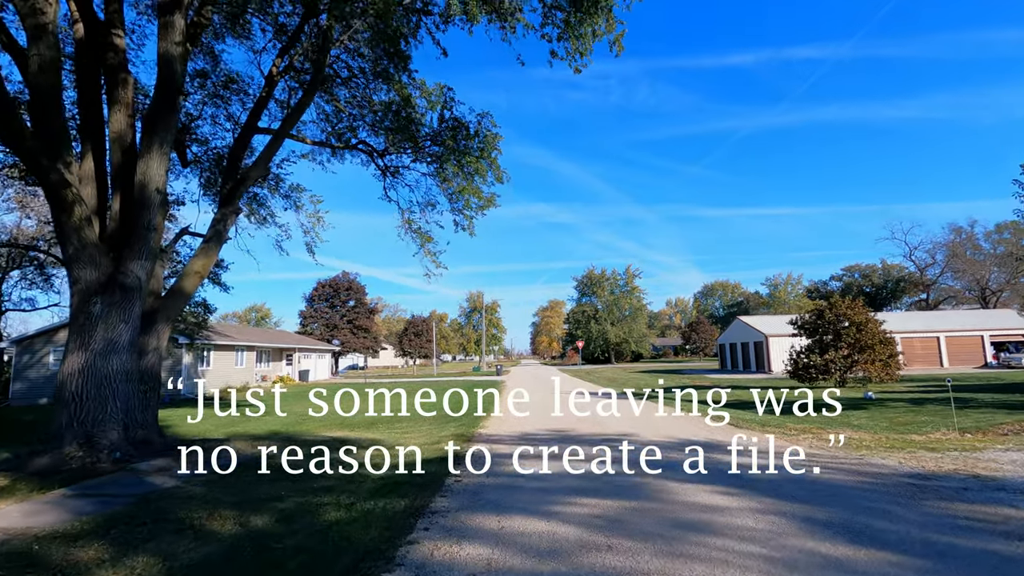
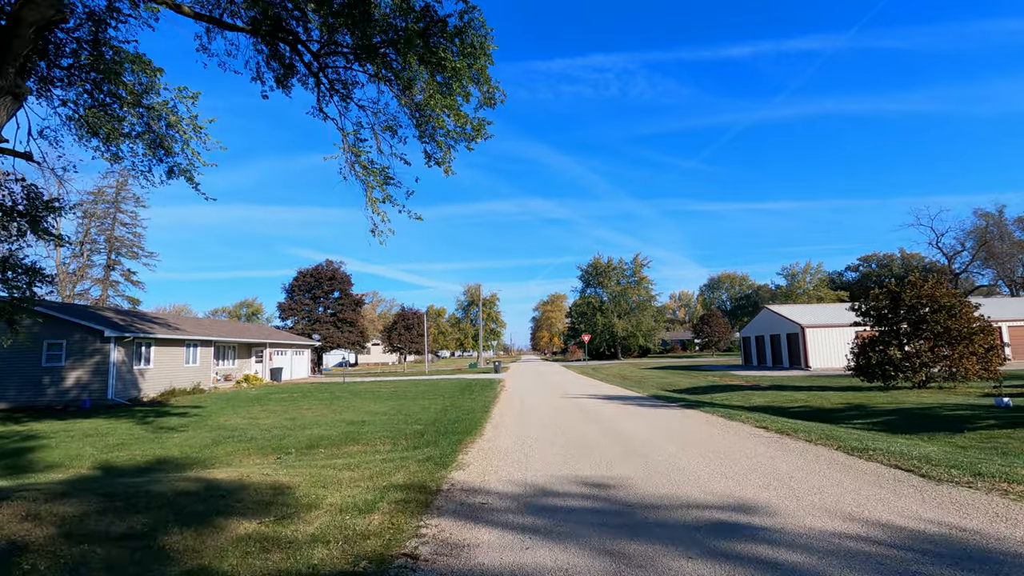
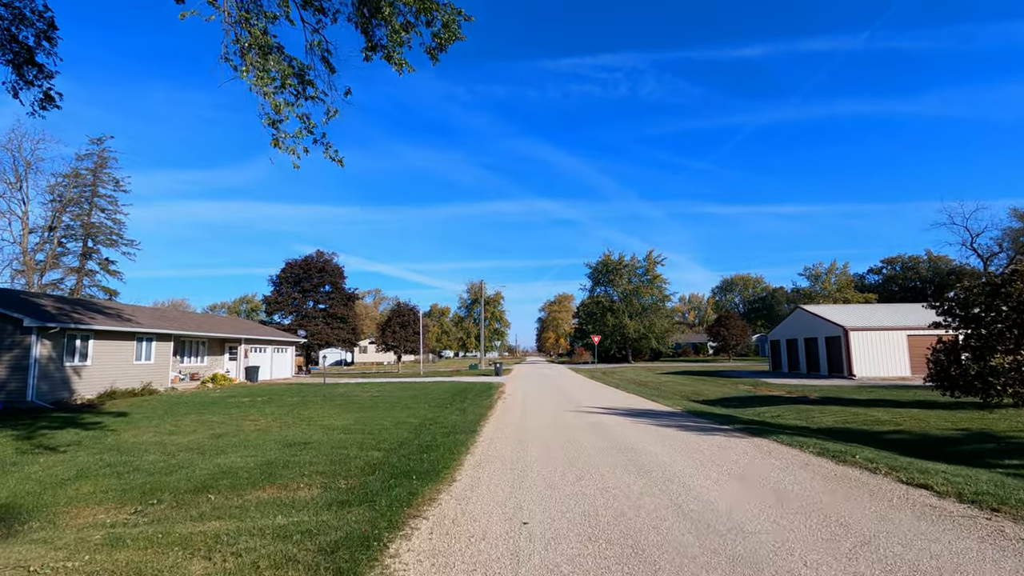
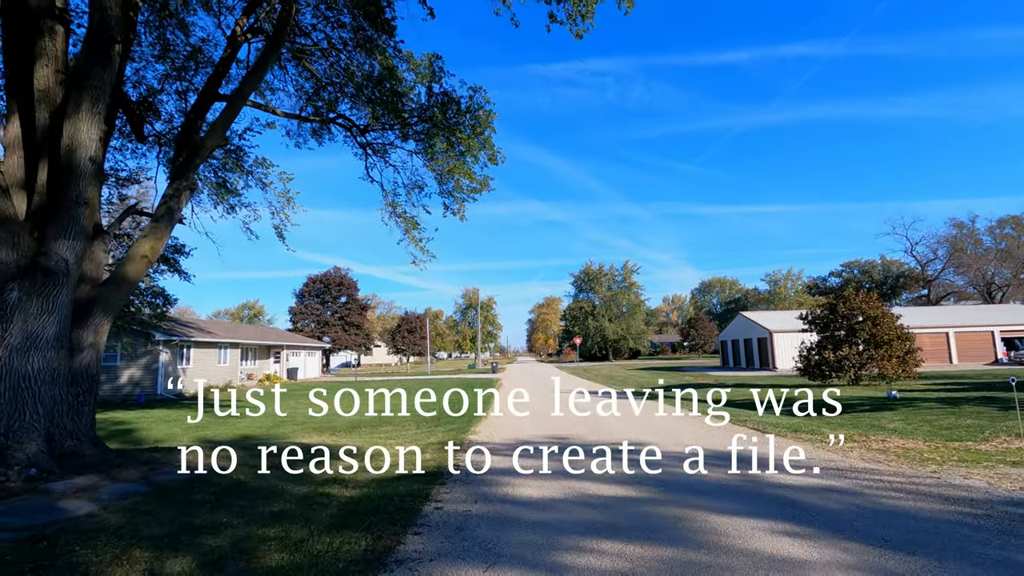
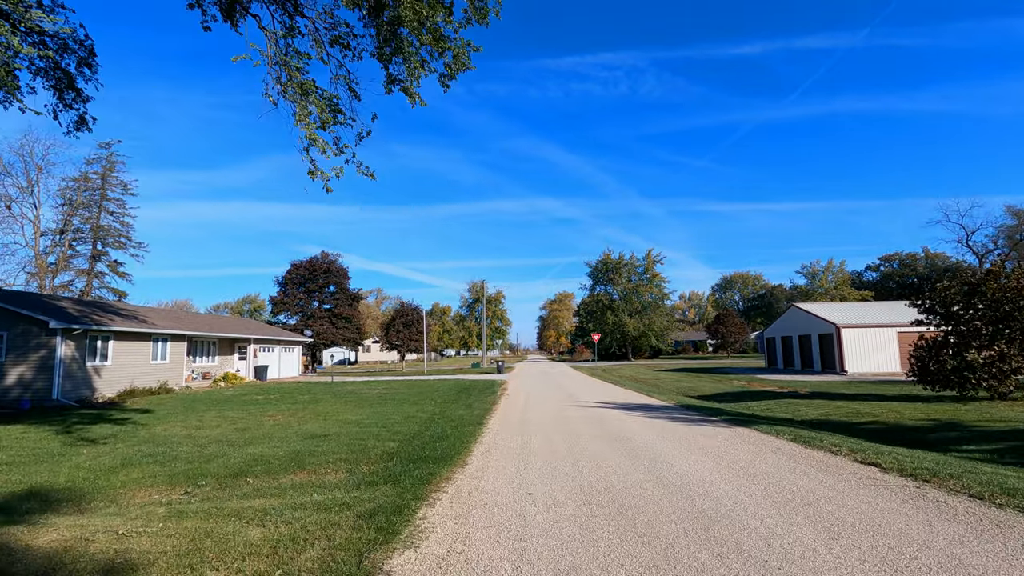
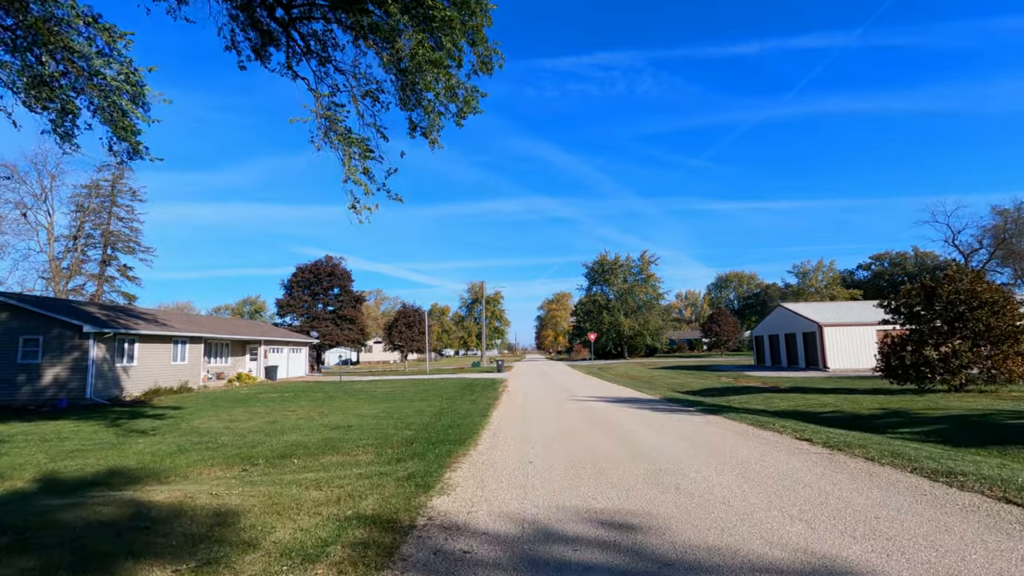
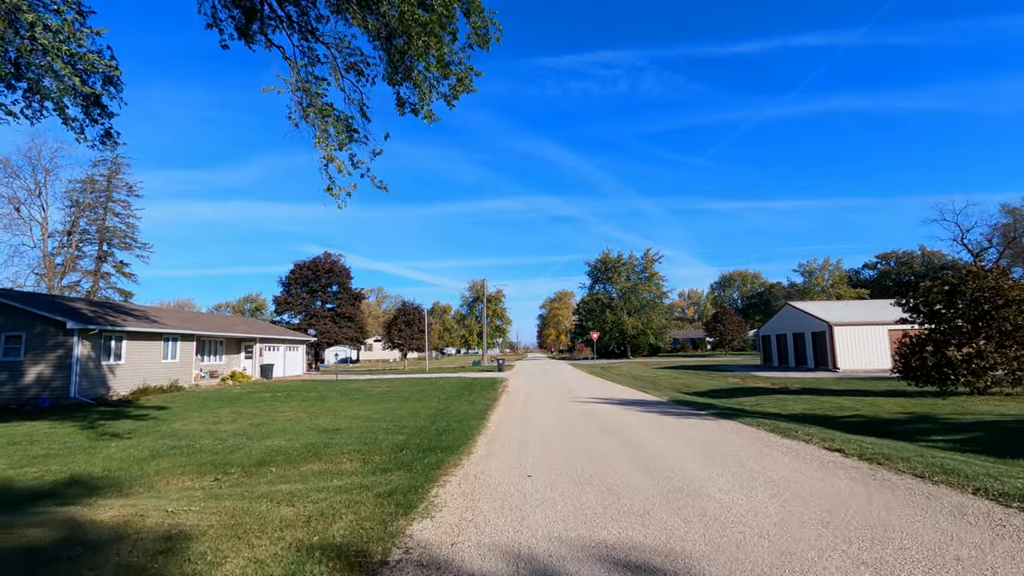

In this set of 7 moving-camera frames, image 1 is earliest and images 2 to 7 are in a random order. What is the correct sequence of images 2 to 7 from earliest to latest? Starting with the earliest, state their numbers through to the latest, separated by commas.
4, 2, 6, 7, 5, 3
